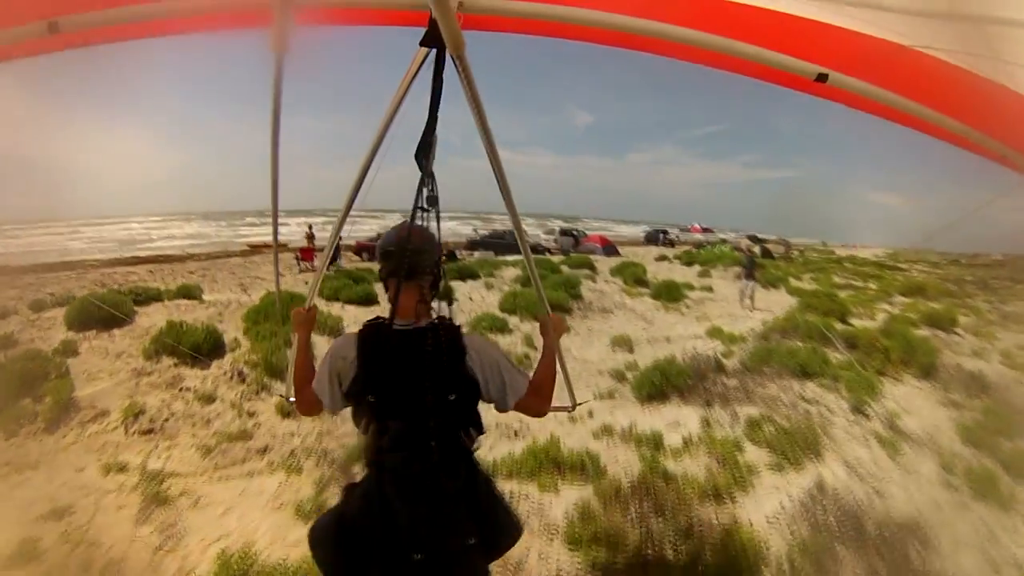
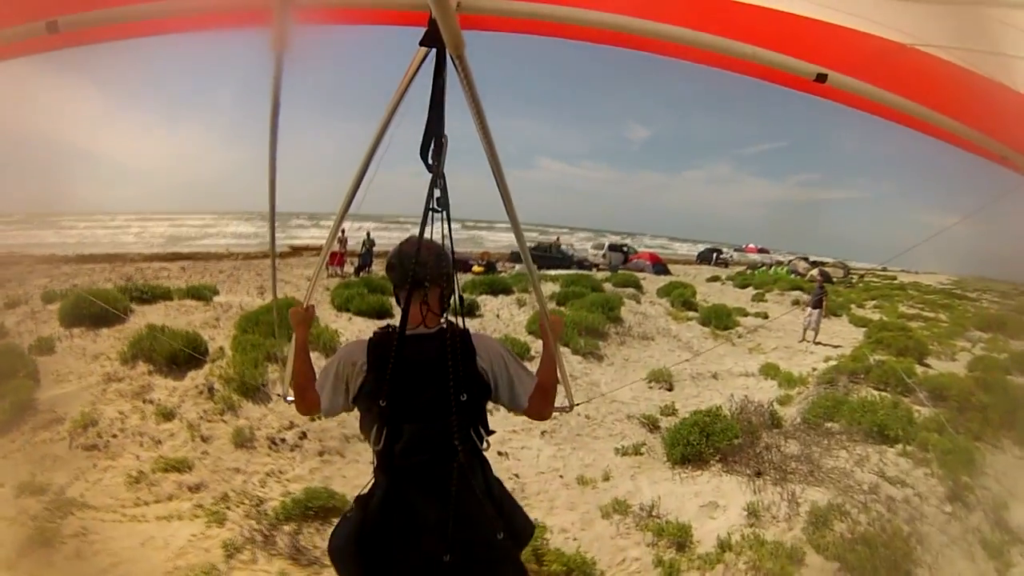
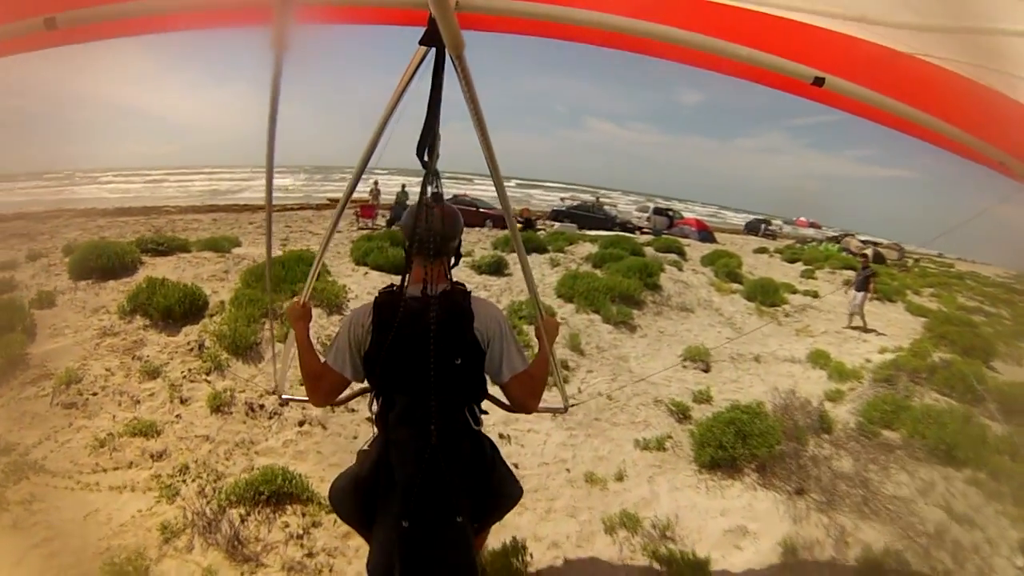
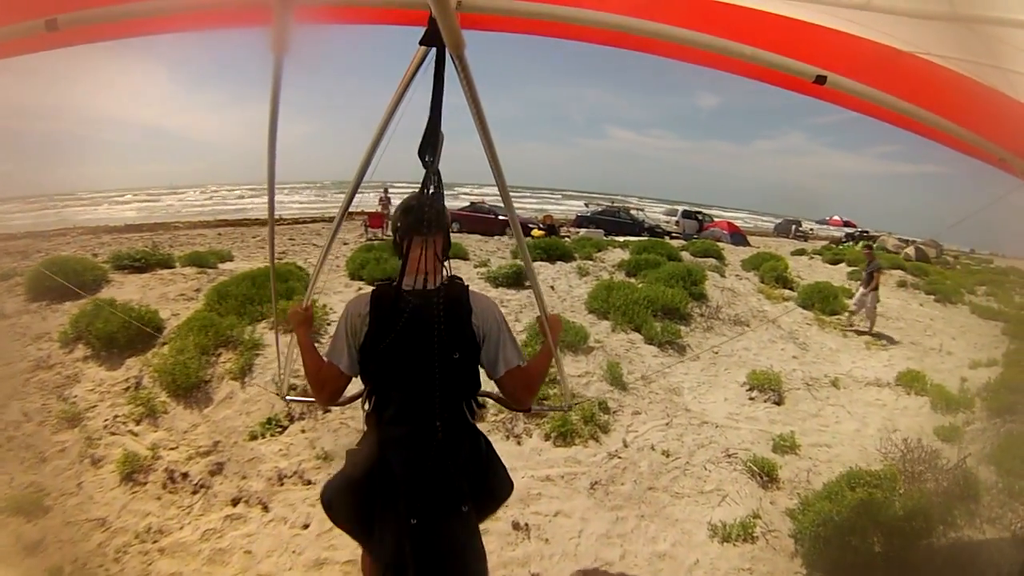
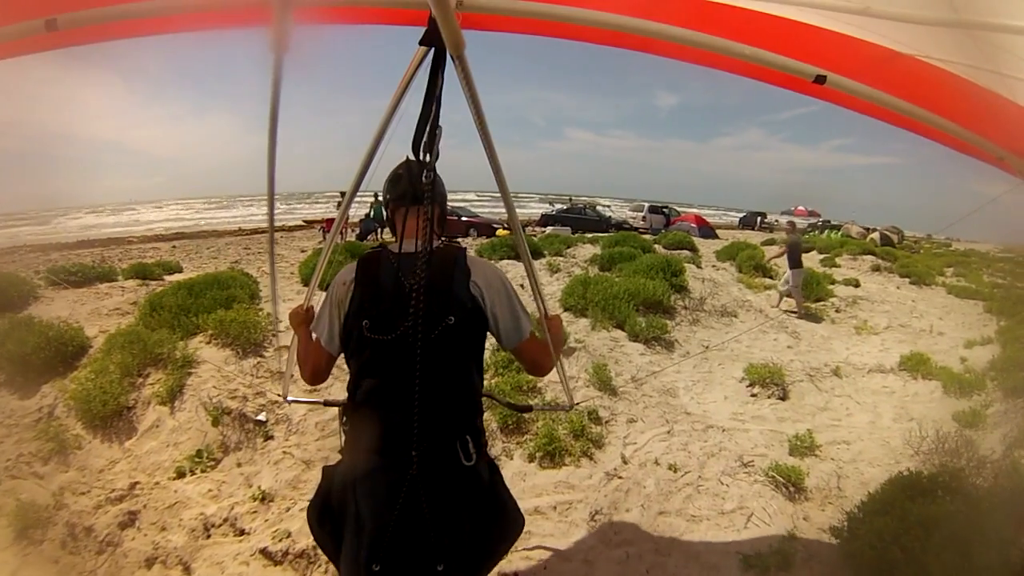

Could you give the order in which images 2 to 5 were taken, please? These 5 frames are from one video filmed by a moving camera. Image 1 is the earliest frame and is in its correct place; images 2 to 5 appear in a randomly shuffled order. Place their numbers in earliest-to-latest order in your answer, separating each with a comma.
2, 3, 4, 5
